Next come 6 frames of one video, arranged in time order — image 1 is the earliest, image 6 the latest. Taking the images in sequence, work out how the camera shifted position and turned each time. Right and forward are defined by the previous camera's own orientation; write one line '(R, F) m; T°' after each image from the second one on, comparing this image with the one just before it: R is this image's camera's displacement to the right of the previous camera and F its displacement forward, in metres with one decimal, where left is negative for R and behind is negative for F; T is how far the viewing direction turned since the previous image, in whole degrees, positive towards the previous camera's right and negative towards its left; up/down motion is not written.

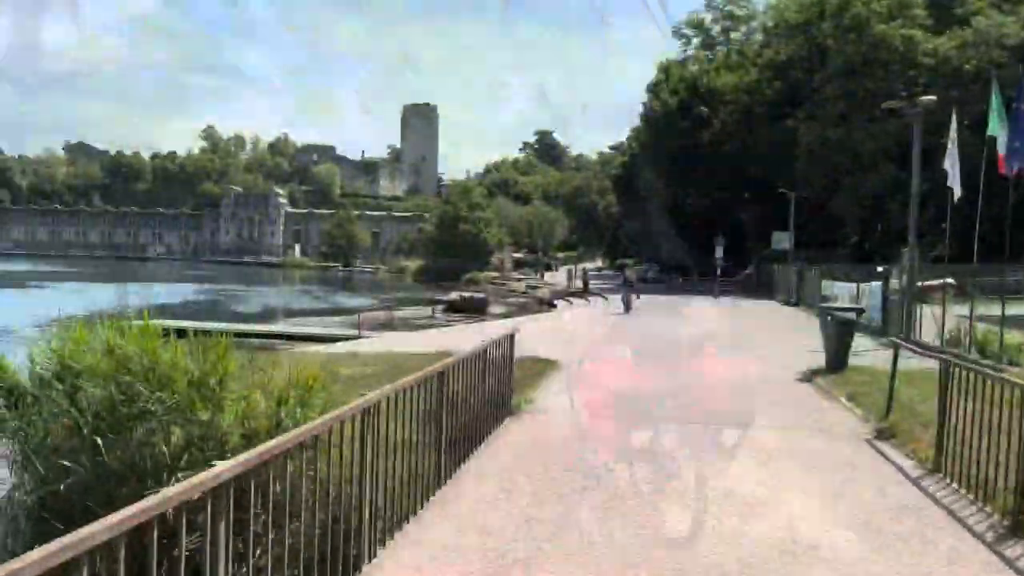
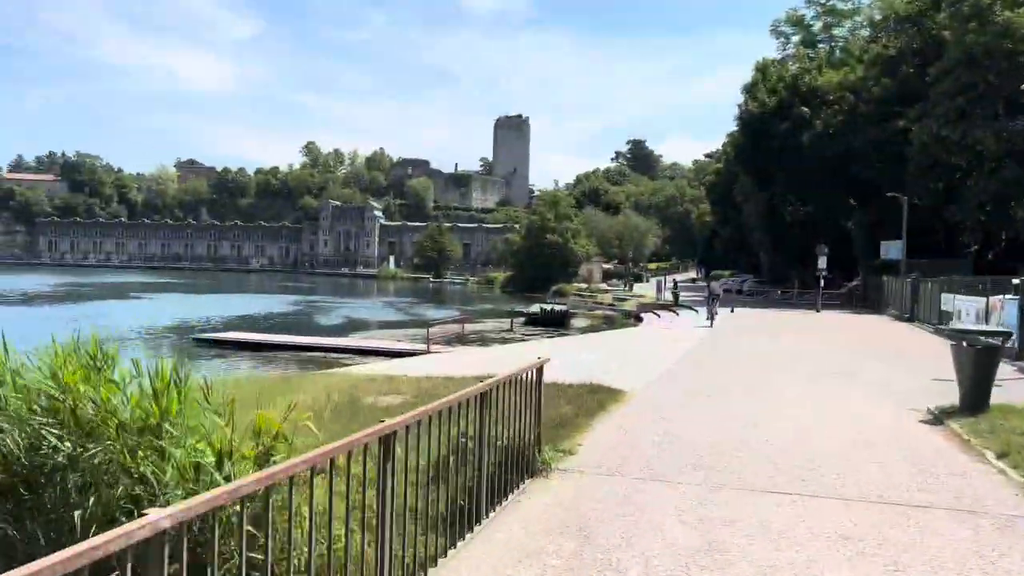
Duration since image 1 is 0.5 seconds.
(+0.9, +2.1) m; -9°
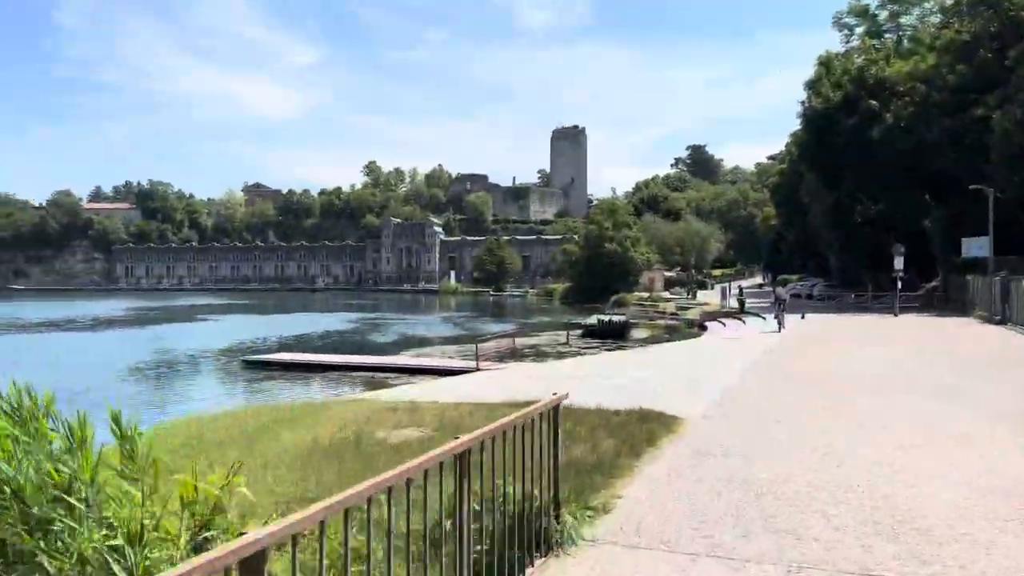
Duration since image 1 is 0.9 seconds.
(+0.7, +1.7) m; -7°
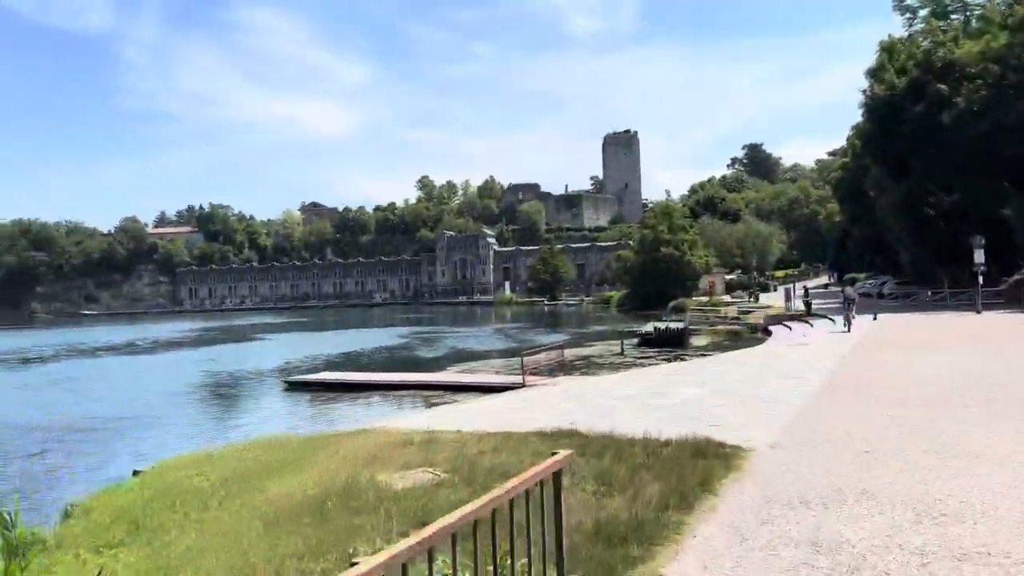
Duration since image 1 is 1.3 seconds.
(+0.8, +1.7) m; -6°
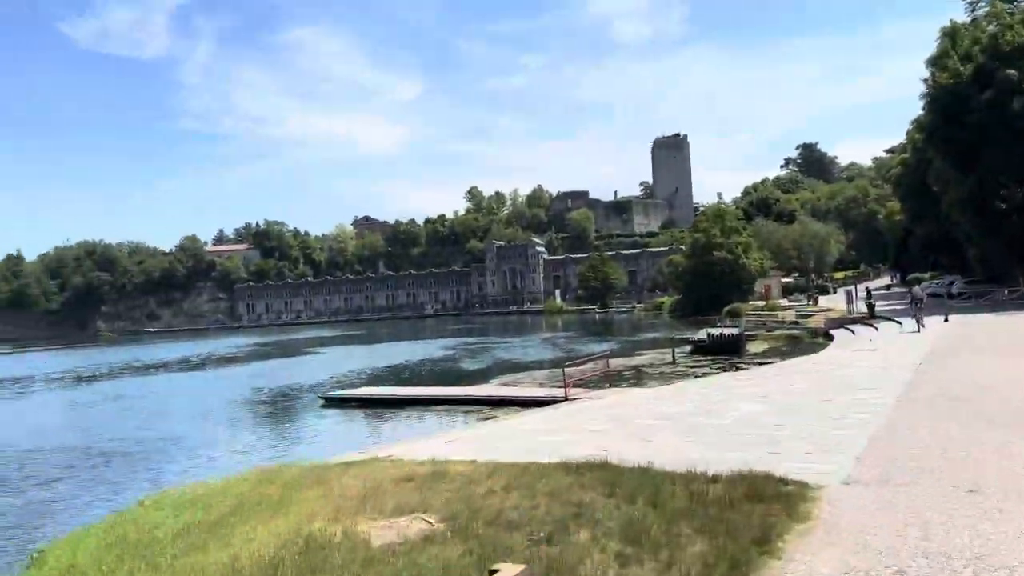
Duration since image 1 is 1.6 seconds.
(+0.9, +1.7) m; -6°
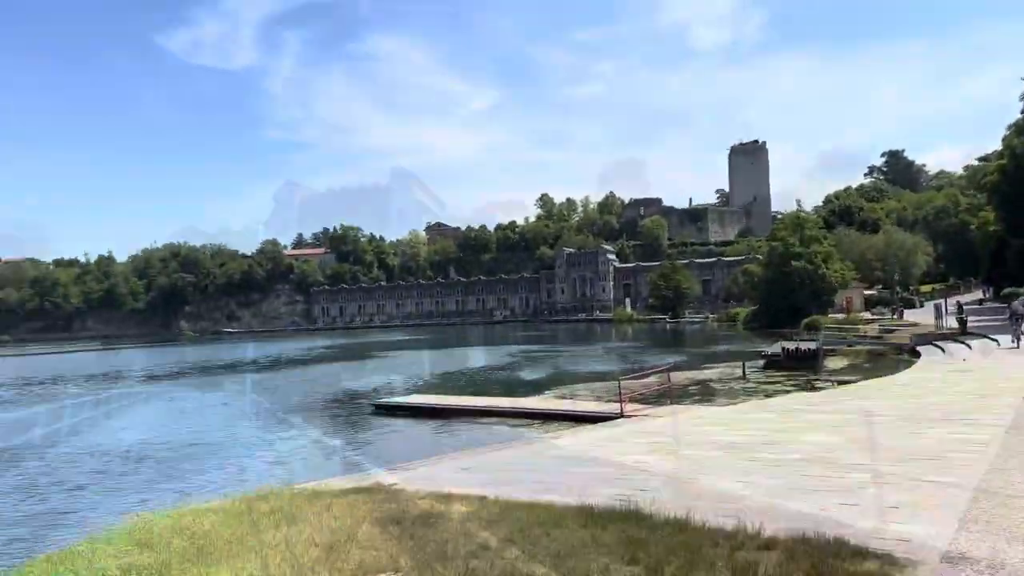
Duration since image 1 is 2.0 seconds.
(+1.3, +1.7) m; -8°
